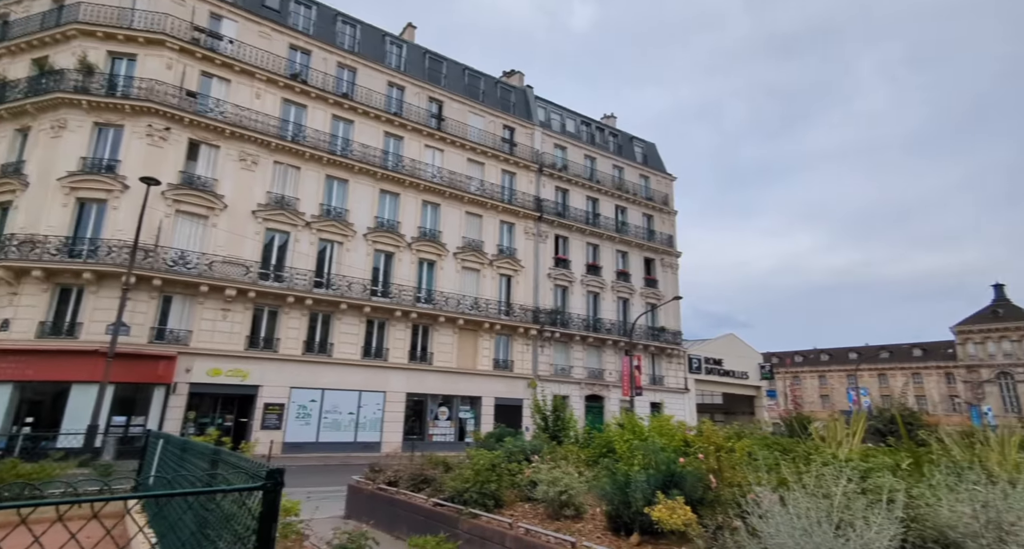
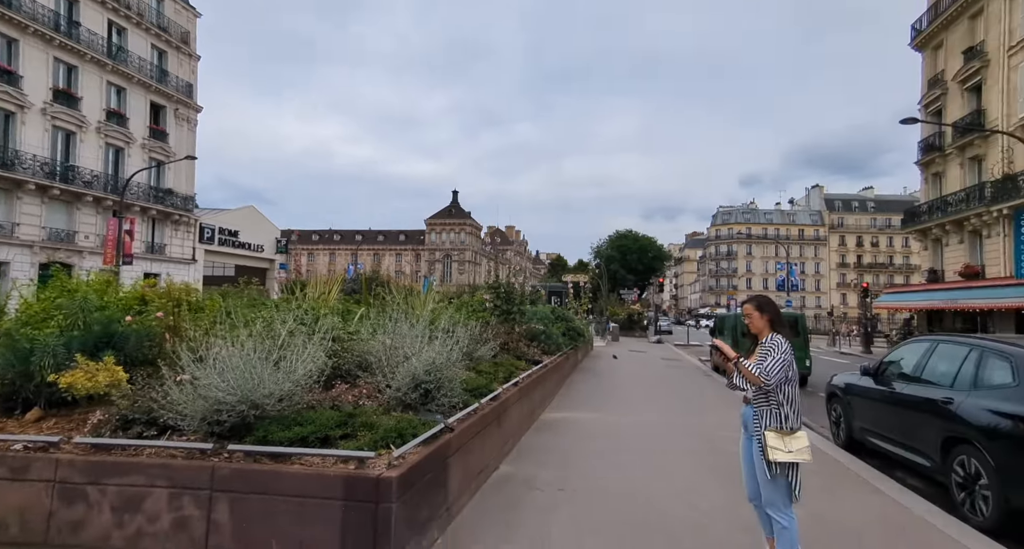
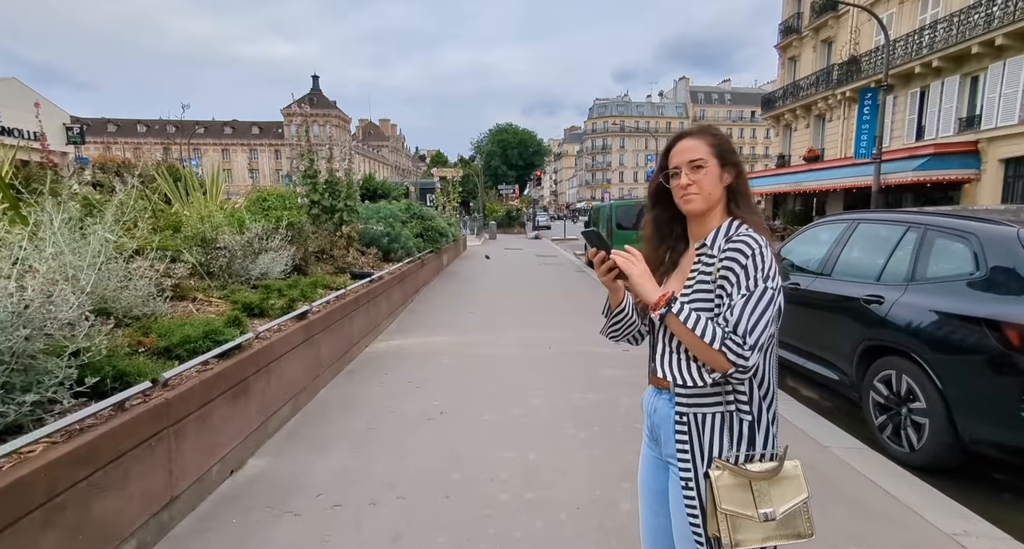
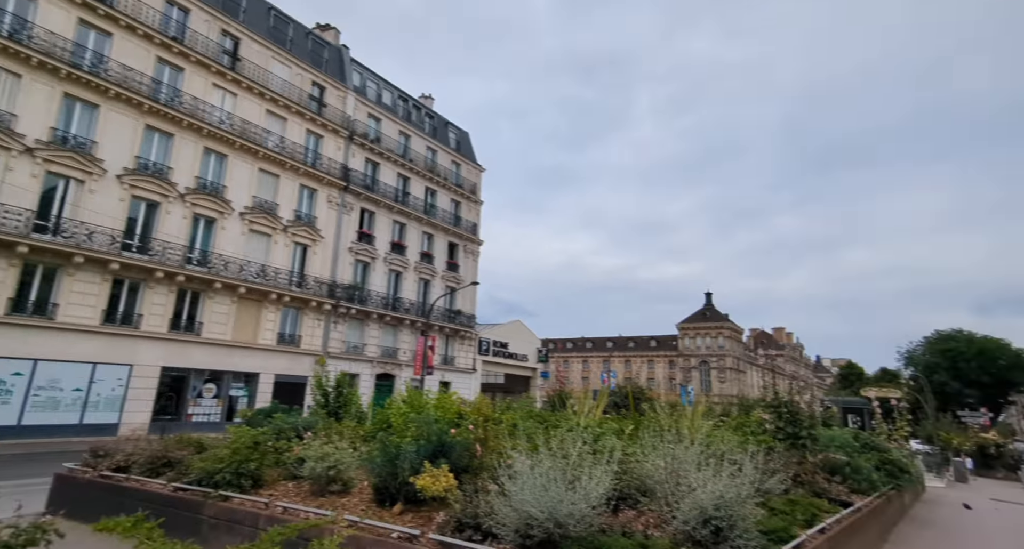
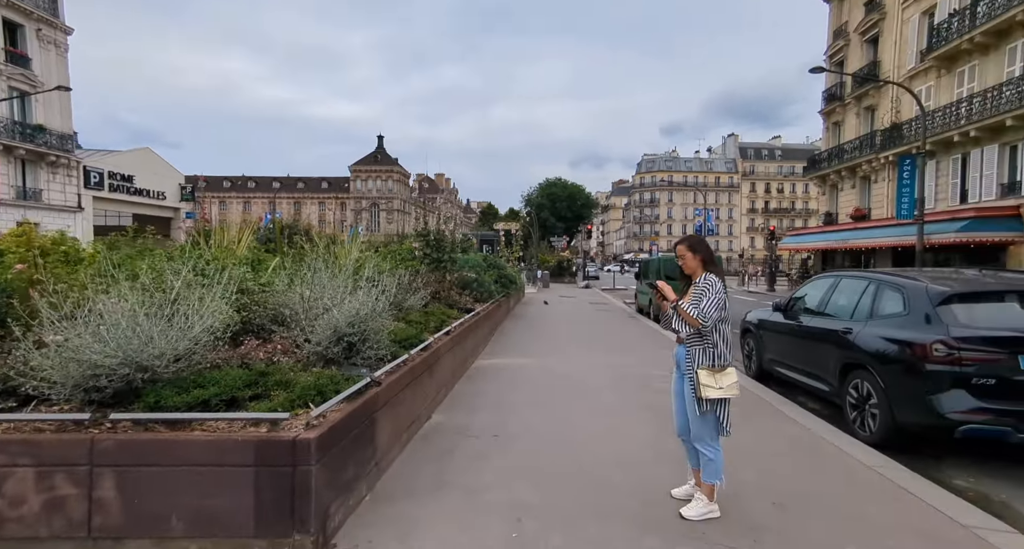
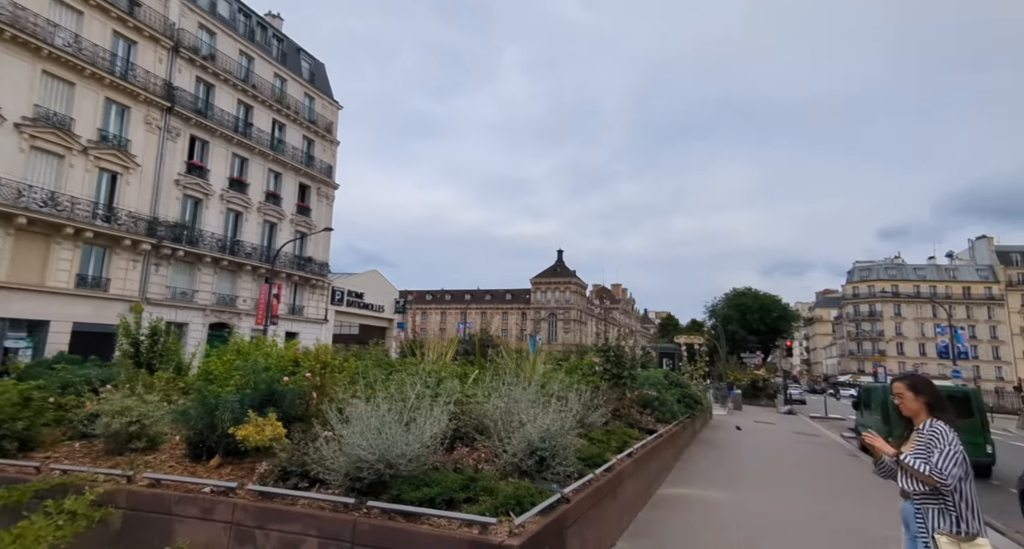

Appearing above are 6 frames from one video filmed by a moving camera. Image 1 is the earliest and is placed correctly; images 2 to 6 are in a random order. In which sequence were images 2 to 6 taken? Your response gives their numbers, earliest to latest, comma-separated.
4, 6, 2, 5, 3
